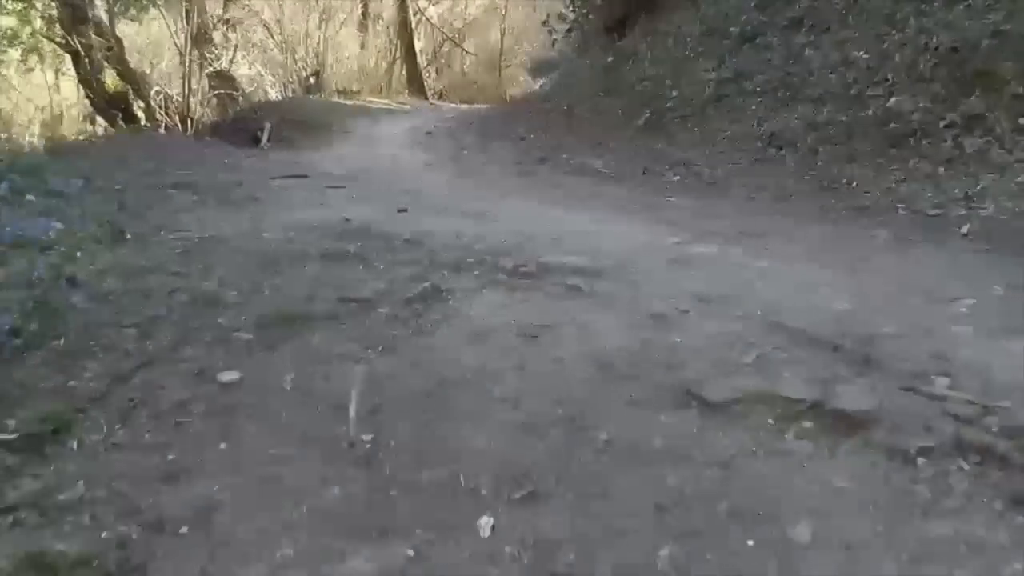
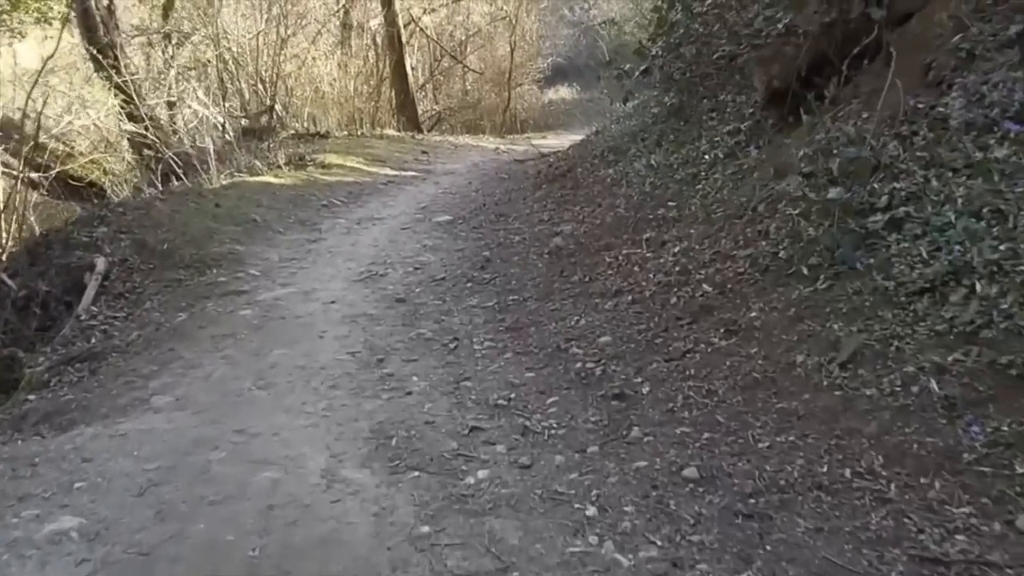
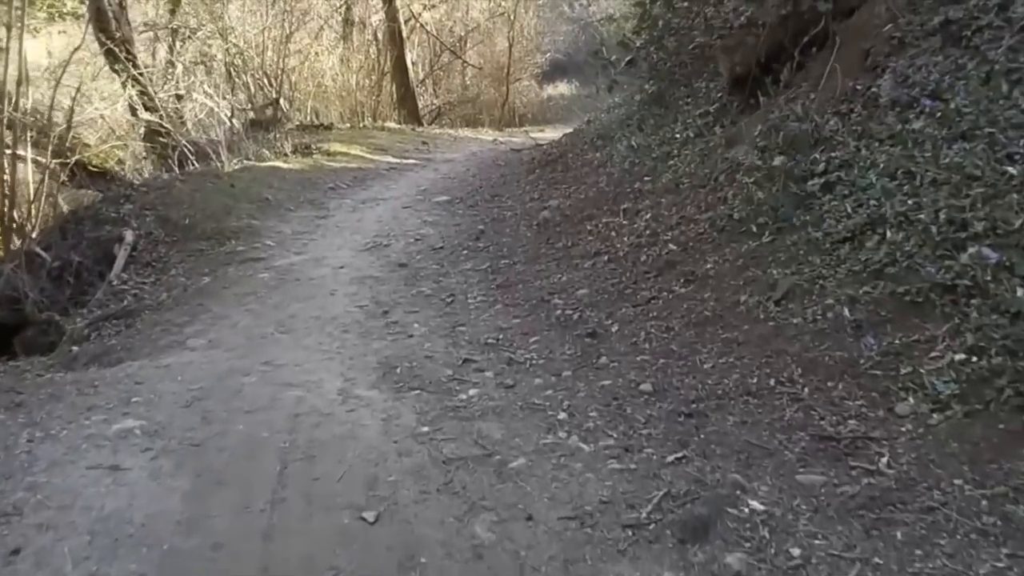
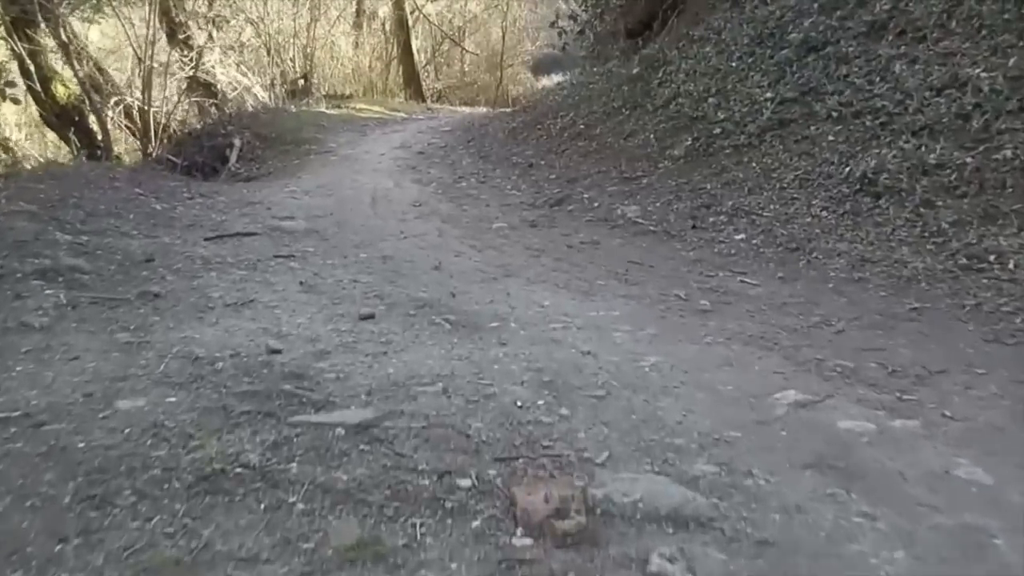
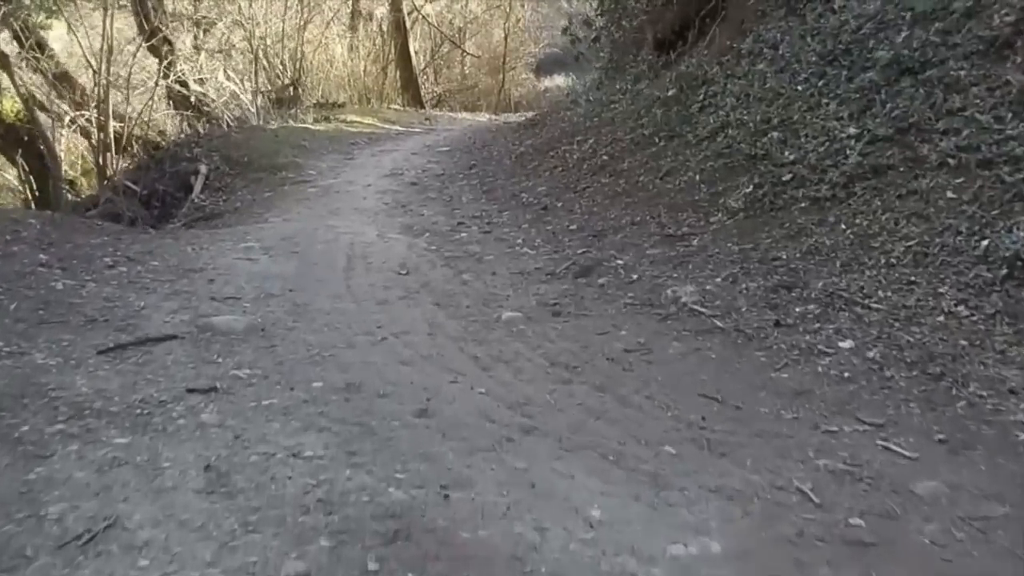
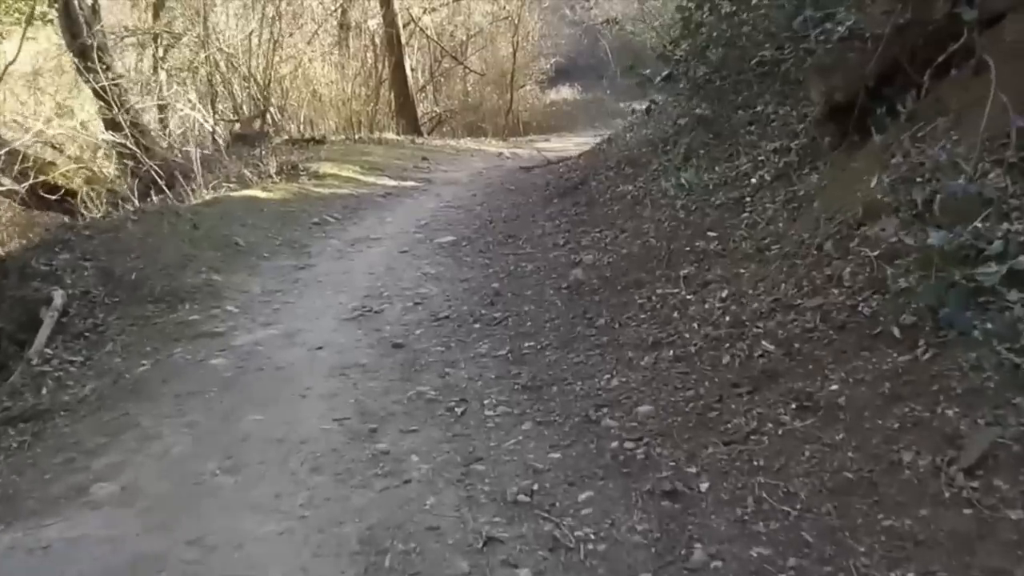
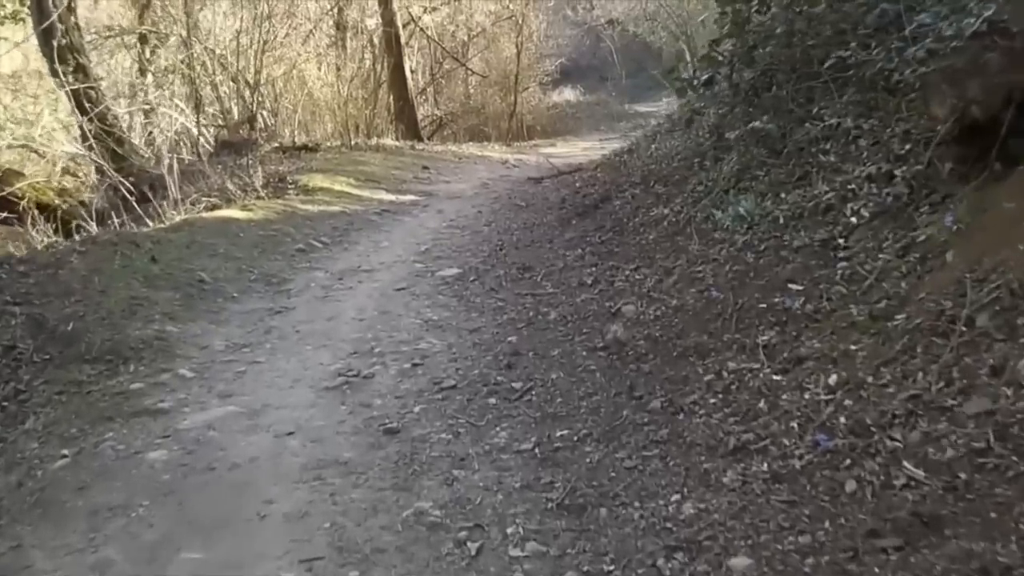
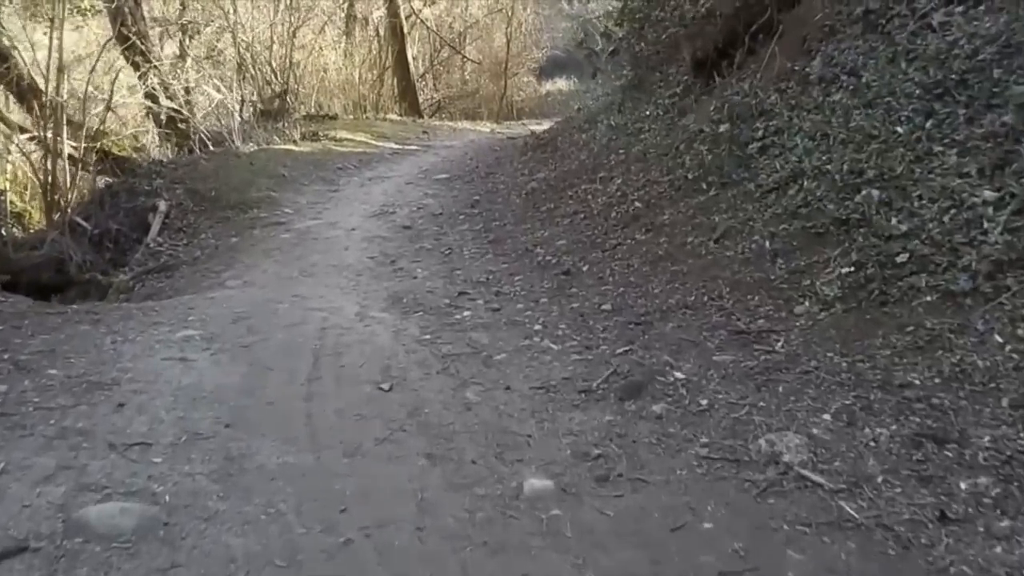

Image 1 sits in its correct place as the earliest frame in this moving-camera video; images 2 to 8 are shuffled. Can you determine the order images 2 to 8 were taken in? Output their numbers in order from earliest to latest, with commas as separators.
4, 5, 8, 3, 2, 6, 7
